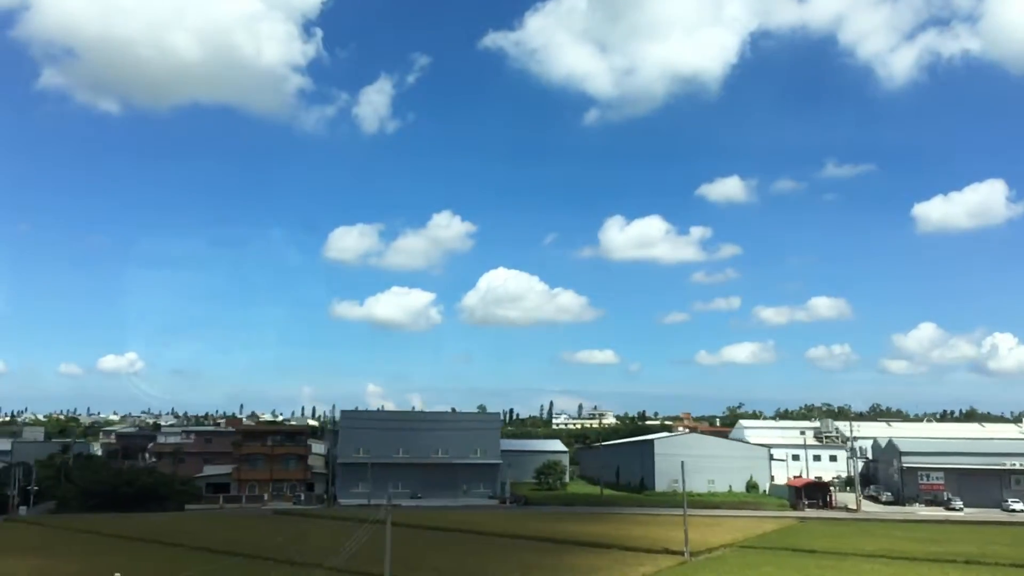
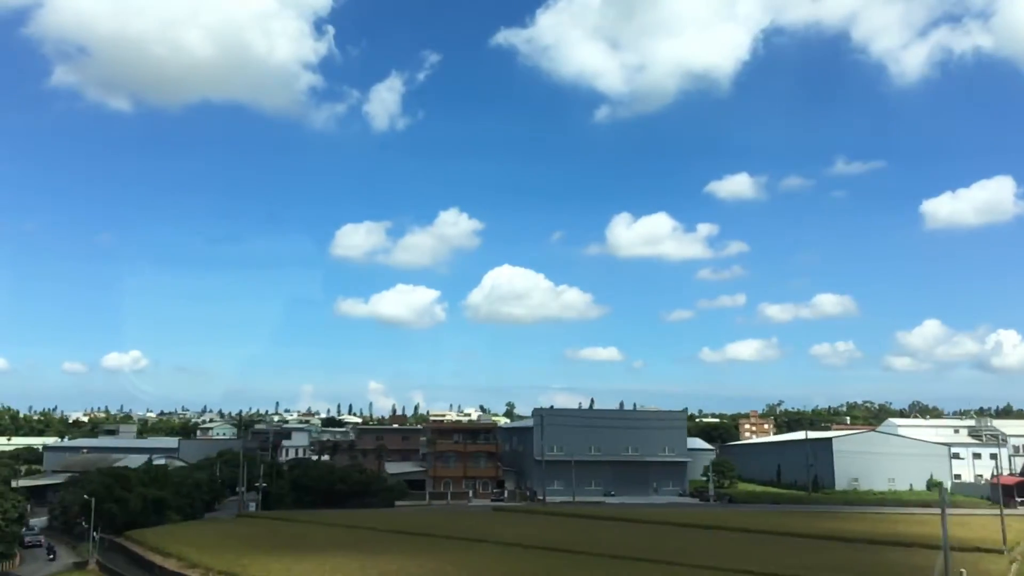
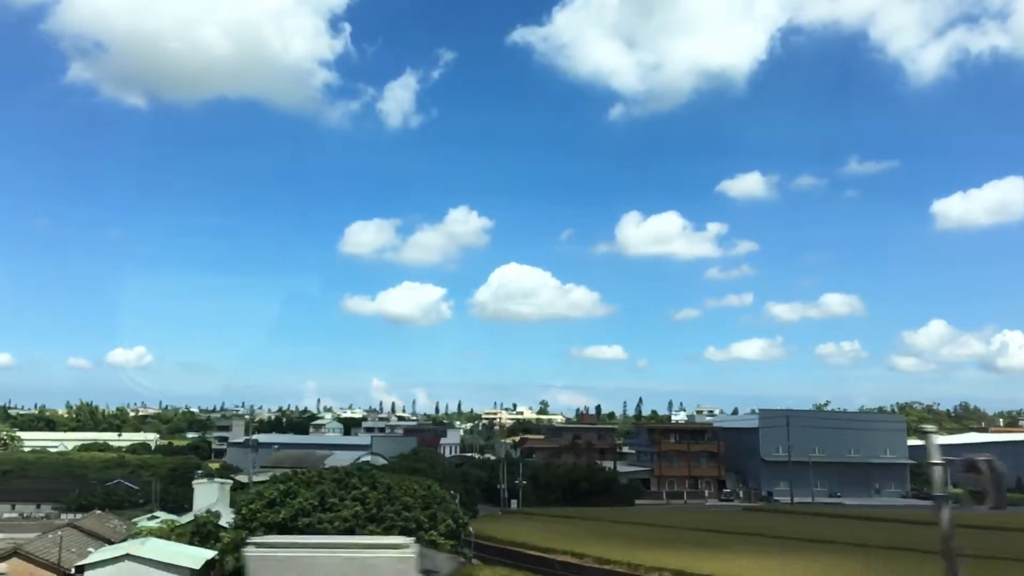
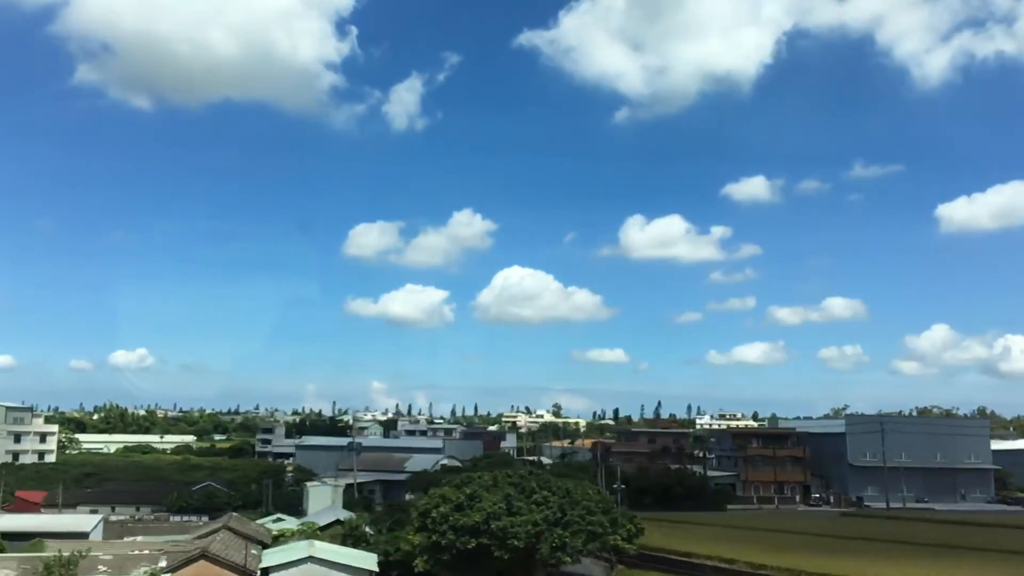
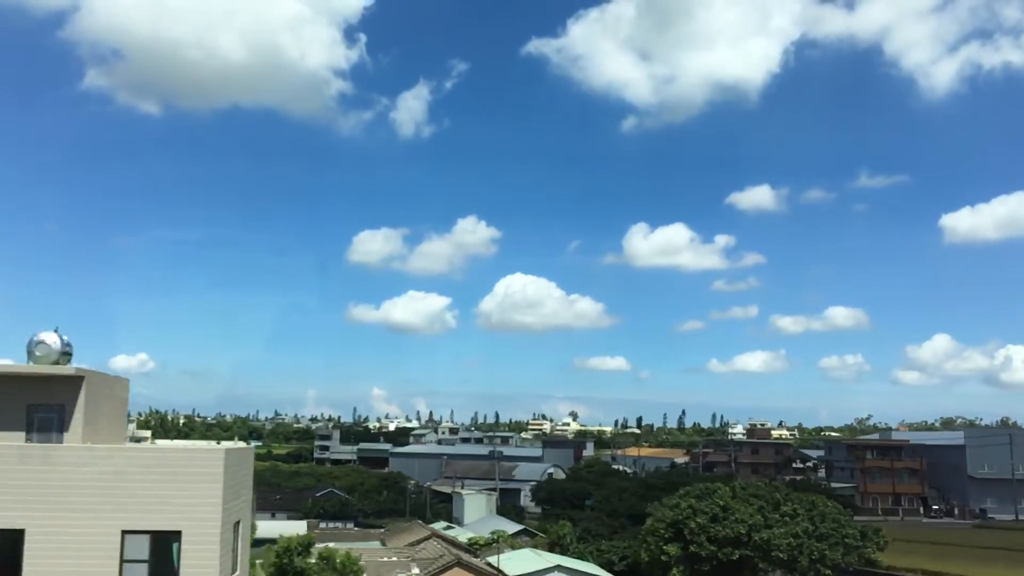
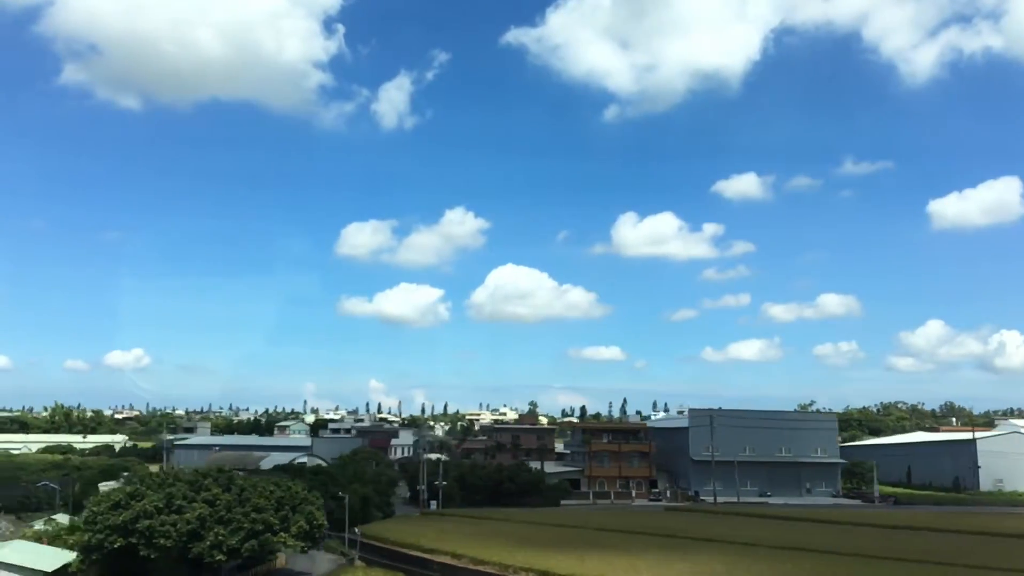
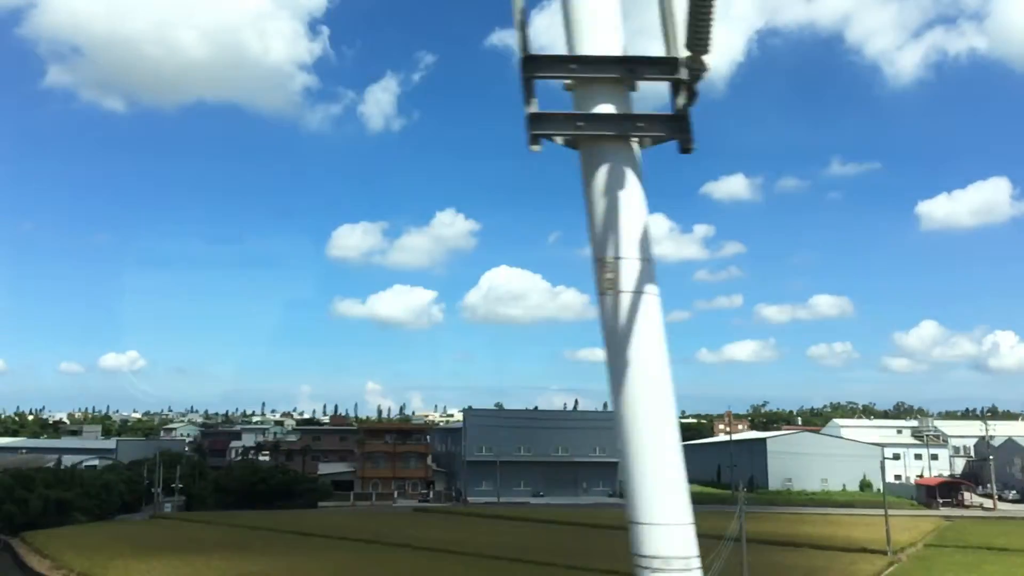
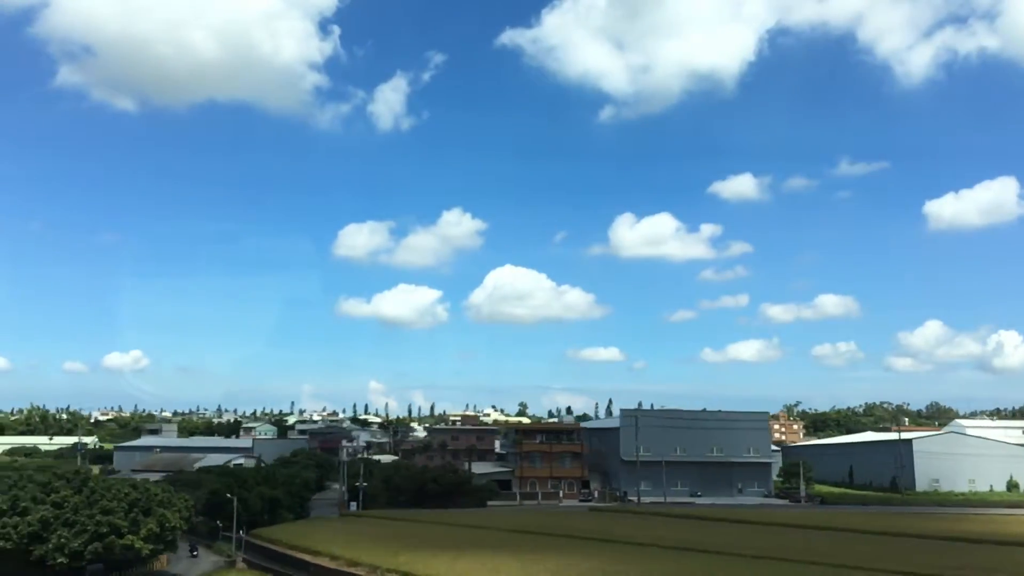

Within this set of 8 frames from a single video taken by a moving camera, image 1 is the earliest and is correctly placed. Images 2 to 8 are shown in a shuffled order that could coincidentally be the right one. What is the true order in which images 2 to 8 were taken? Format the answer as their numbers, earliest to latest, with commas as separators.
7, 2, 8, 6, 3, 4, 5
